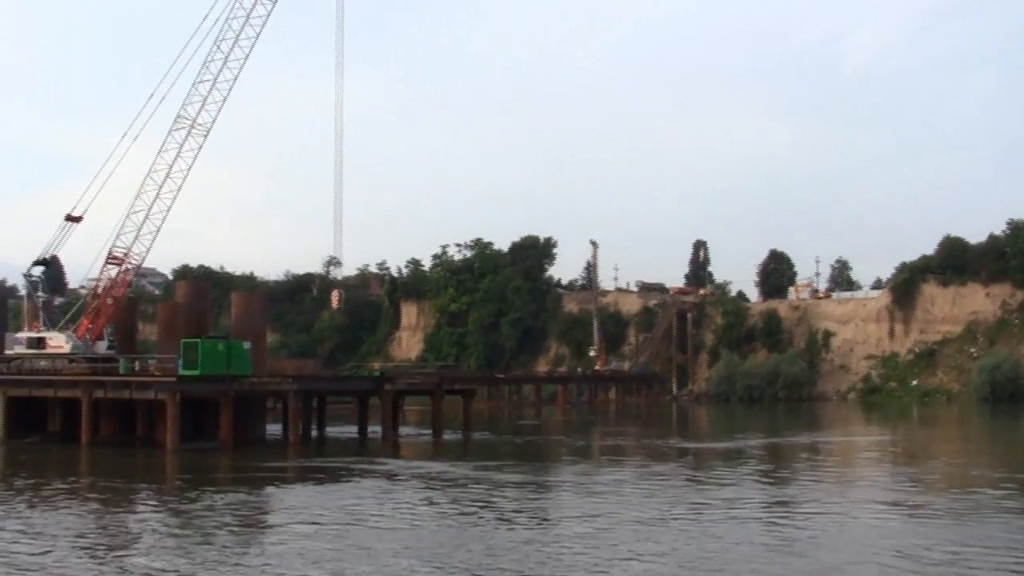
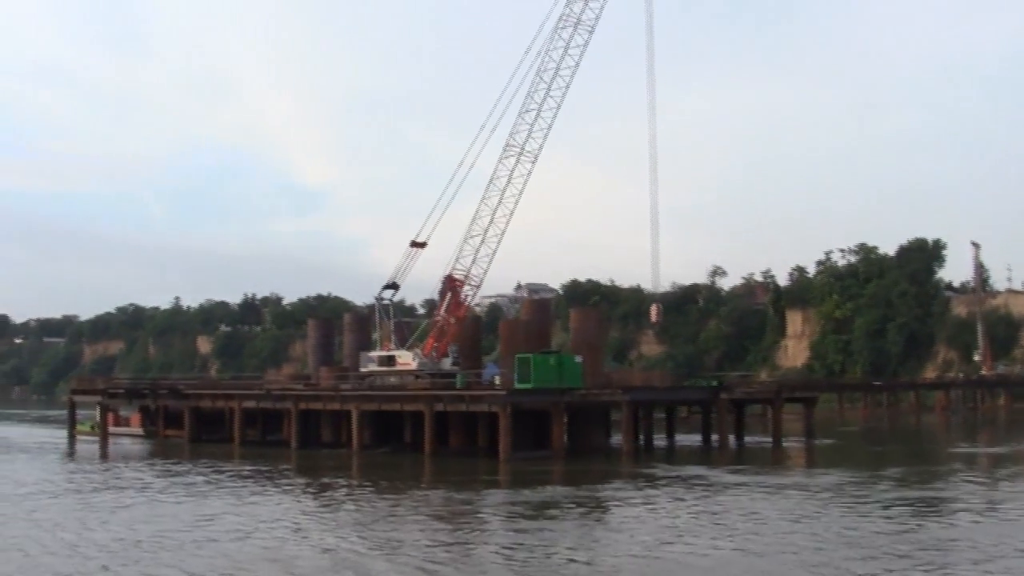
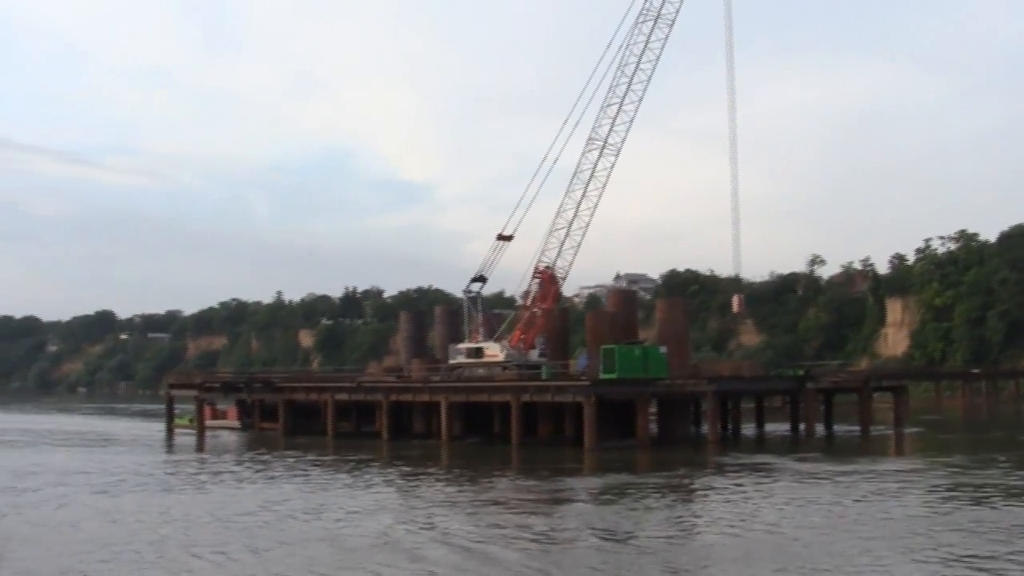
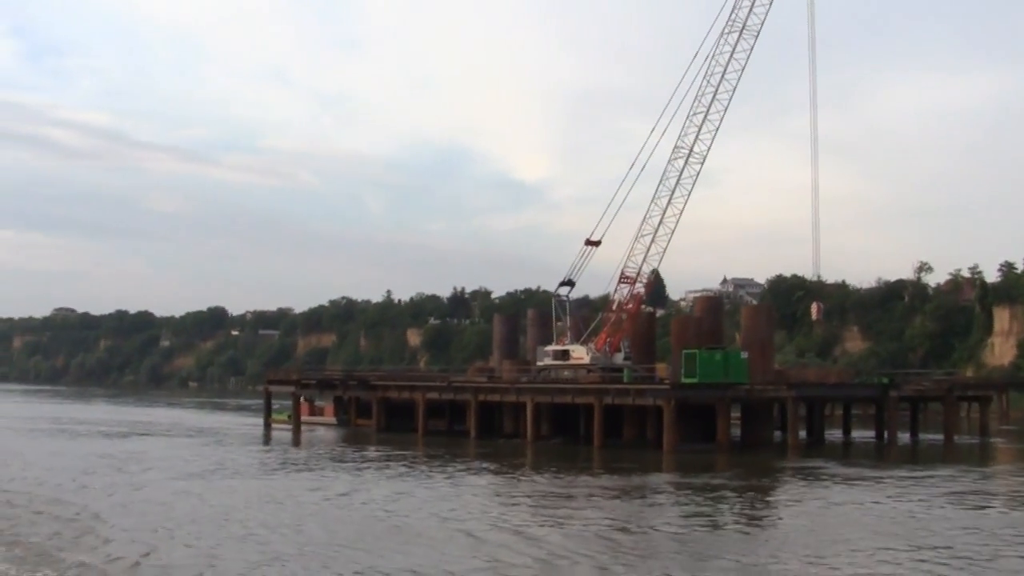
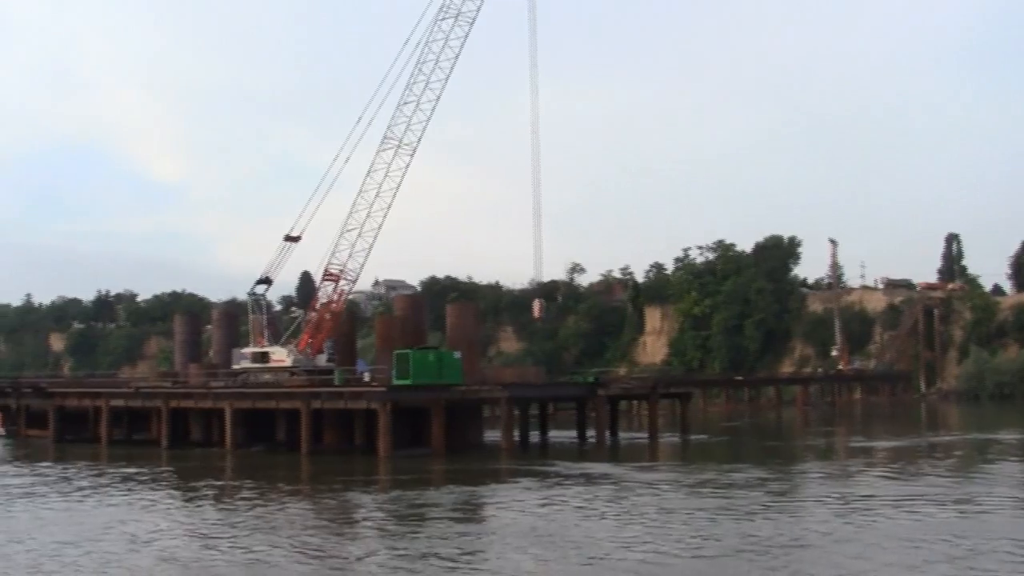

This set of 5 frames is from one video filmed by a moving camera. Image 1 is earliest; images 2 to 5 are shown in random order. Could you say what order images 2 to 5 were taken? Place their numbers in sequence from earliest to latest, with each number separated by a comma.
5, 2, 3, 4
